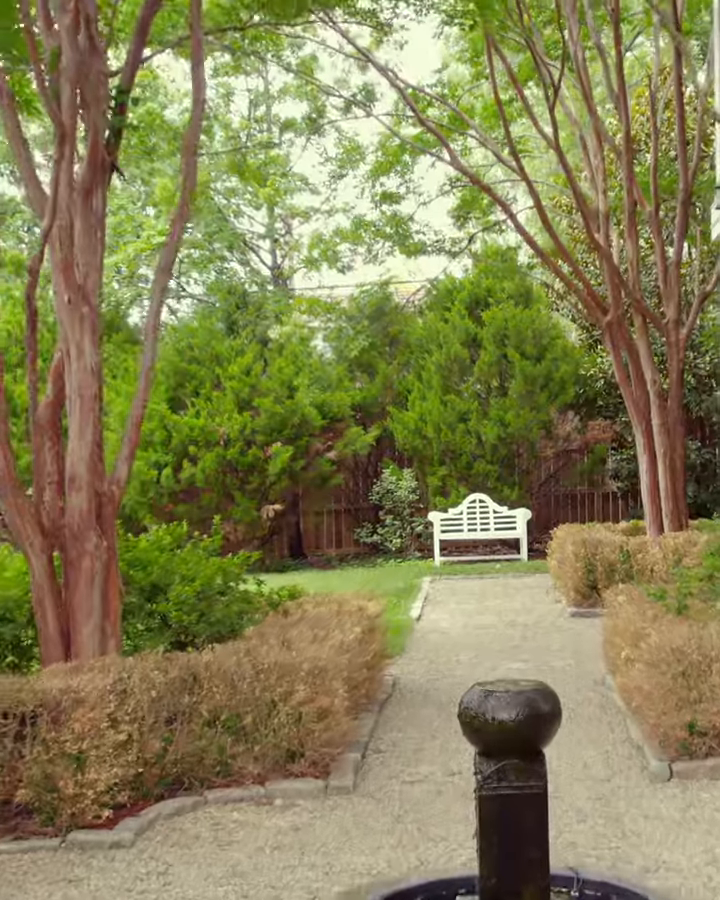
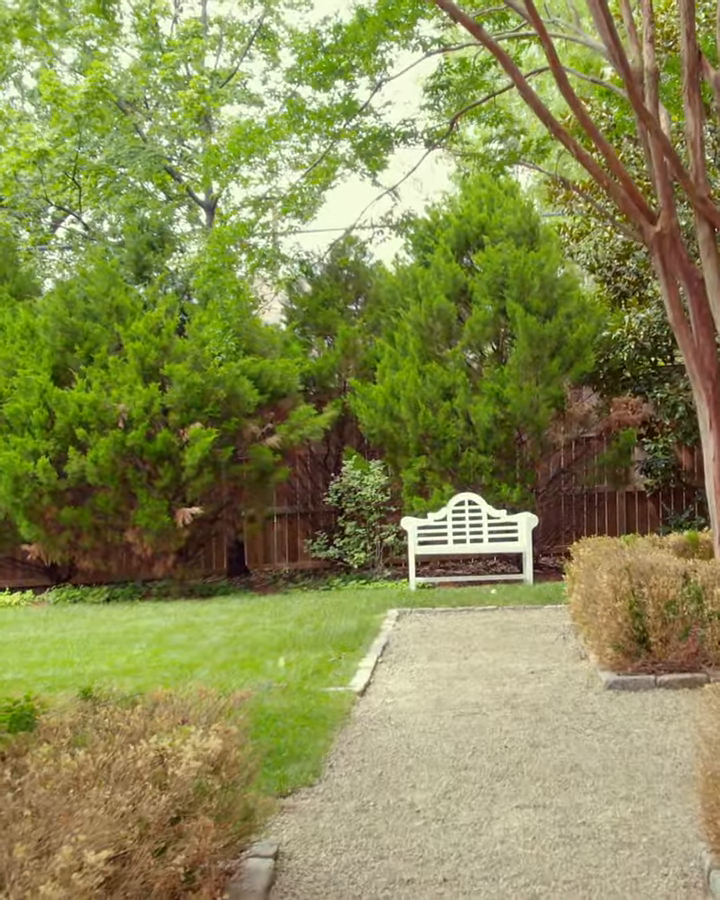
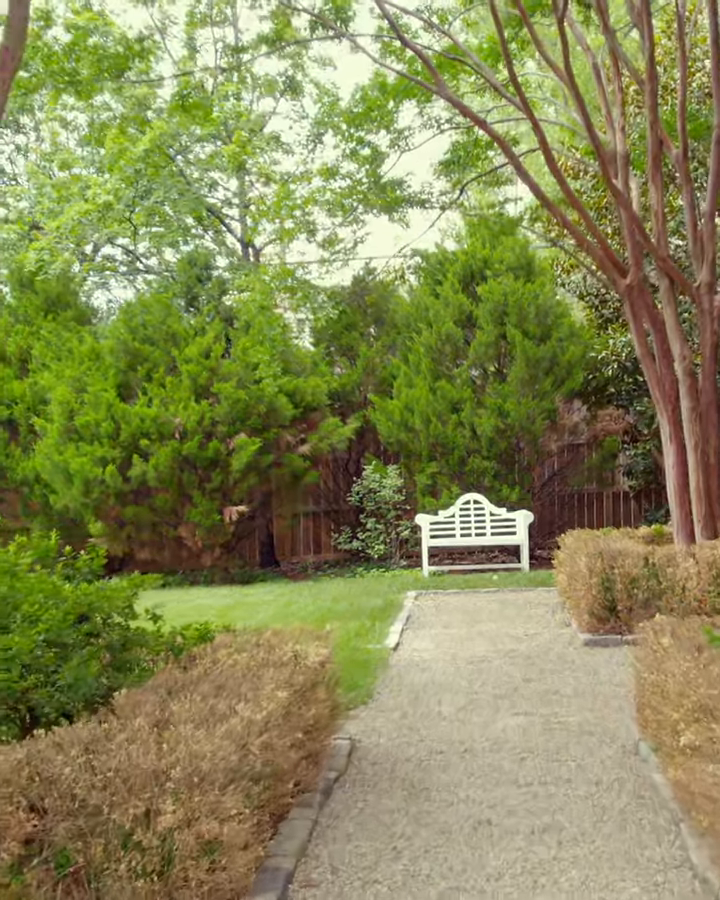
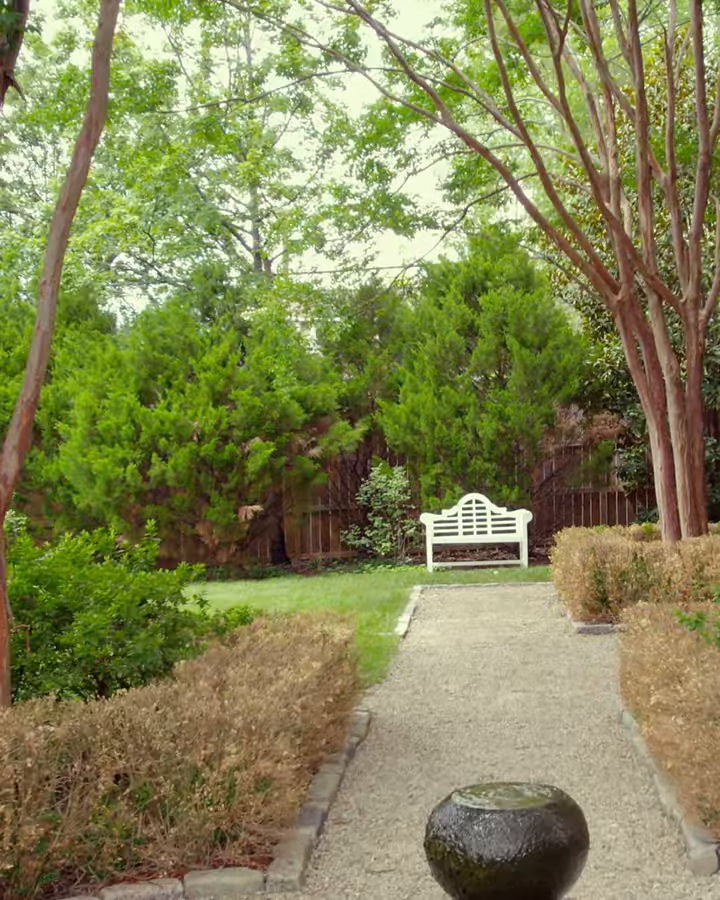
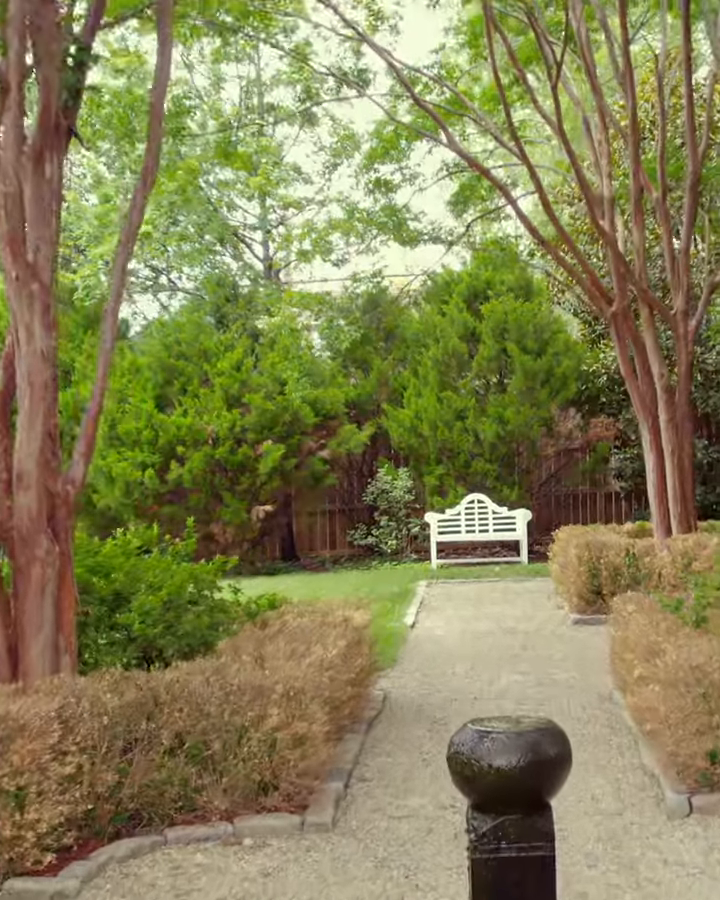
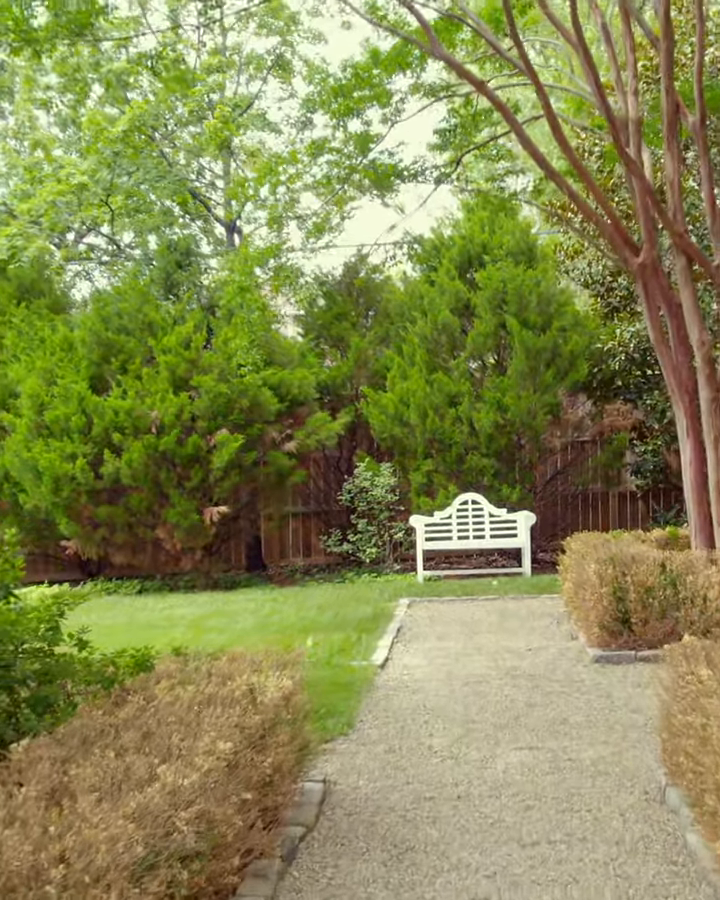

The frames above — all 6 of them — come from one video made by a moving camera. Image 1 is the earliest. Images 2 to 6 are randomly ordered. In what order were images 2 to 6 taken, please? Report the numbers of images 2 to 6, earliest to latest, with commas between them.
5, 4, 3, 6, 2
